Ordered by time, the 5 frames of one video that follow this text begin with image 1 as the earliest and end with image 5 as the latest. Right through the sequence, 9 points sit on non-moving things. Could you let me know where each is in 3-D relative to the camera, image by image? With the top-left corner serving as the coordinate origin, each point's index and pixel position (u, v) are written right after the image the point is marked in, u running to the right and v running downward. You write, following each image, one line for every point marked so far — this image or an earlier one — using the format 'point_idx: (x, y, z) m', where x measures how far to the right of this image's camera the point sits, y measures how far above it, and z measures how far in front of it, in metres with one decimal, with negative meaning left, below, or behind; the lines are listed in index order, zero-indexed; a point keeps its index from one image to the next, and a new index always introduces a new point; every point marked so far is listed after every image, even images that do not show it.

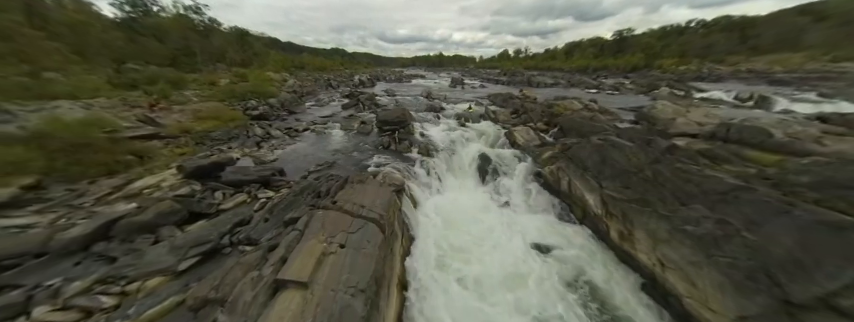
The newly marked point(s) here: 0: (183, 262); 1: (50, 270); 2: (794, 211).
0: (-5.1, -2.1, +4.5) m
1: (-7.1, -2.0, +4.1) m
2: (+7.7, -0.9, +4.6) m
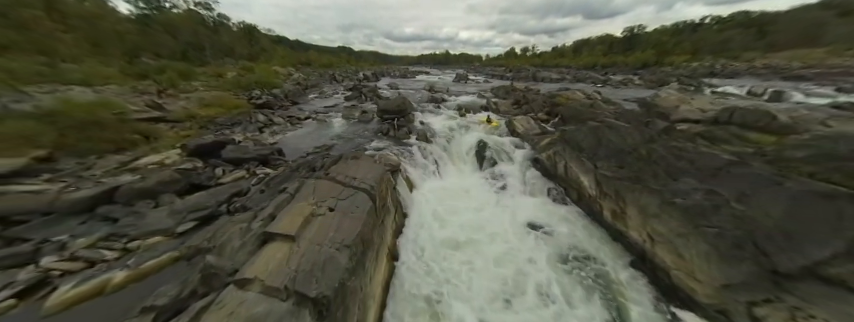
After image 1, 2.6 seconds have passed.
0: (-5.4, -1.4, +4.7) m
1: (-7.3, -1.3, +4.3) m
2: (+7.5, -0.4, +4.6) m
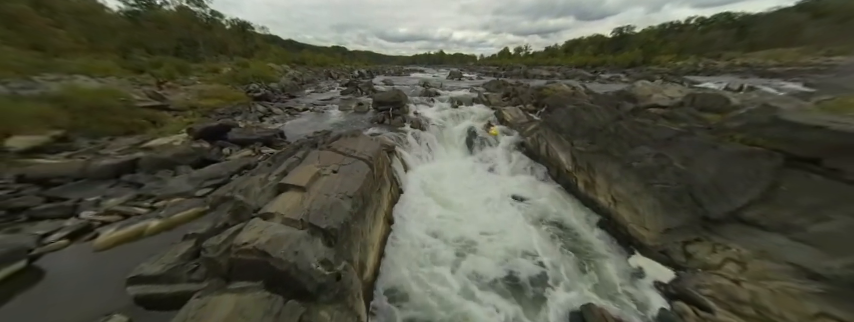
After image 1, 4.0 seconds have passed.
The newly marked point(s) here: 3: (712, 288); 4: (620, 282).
0: (-5.6, -0.7, +5.3) m
1: (-7.5, -0.6, +4.8) m
2: (+7.3, +0.4, +5.4) m
3: (+5.1, -2.3, +3.9) m
4: (+4.0, -2.5, +4.7) m
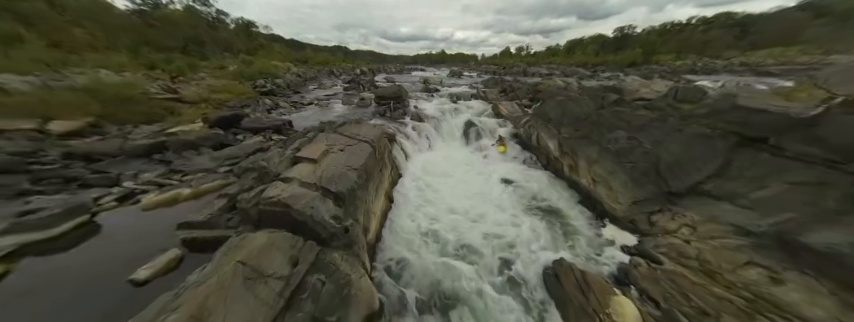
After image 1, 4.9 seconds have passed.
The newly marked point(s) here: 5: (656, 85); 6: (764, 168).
0: (-5.7, -0.2, +6.0) m
1: (-7.6, -0.1, +5.5) m
2: (+7.2, +0.9, +6.0) m
3: (+5.0, -1.8, +4.5) m
4: (+3.9, -2.1, +5.4) m
5: (+12.4, +4.1, +11.7) m
6: (+6.9, -0.1, +4.4) m
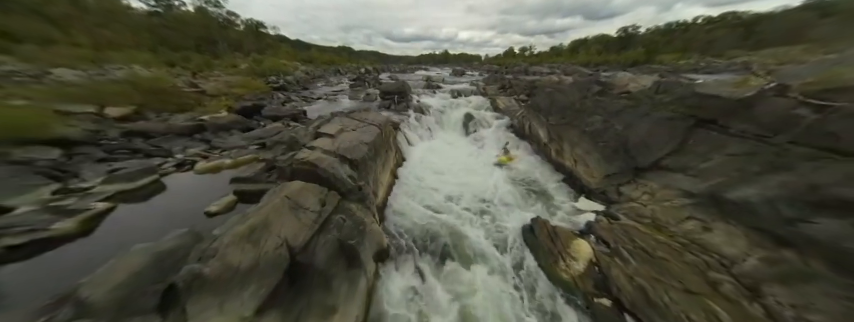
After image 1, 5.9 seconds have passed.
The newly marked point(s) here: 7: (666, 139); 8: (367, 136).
0: (-5.7, +0.5, +6.9) m
1: (-7.6, +0.6, +6.5) m
2: (+7.2, +1.5, +6.8) m
3: (+5.0, -1.2, +5.4) m
4: (+3.9, -1.5, +6.2) m
5: (+12.5, +4.6, +12.5) m
6: (+6.8, +0.4, +5.2) m
7: (+6.9, +0.6, +6.2) m
8: (-1.7, +0.7, +6.2) m
